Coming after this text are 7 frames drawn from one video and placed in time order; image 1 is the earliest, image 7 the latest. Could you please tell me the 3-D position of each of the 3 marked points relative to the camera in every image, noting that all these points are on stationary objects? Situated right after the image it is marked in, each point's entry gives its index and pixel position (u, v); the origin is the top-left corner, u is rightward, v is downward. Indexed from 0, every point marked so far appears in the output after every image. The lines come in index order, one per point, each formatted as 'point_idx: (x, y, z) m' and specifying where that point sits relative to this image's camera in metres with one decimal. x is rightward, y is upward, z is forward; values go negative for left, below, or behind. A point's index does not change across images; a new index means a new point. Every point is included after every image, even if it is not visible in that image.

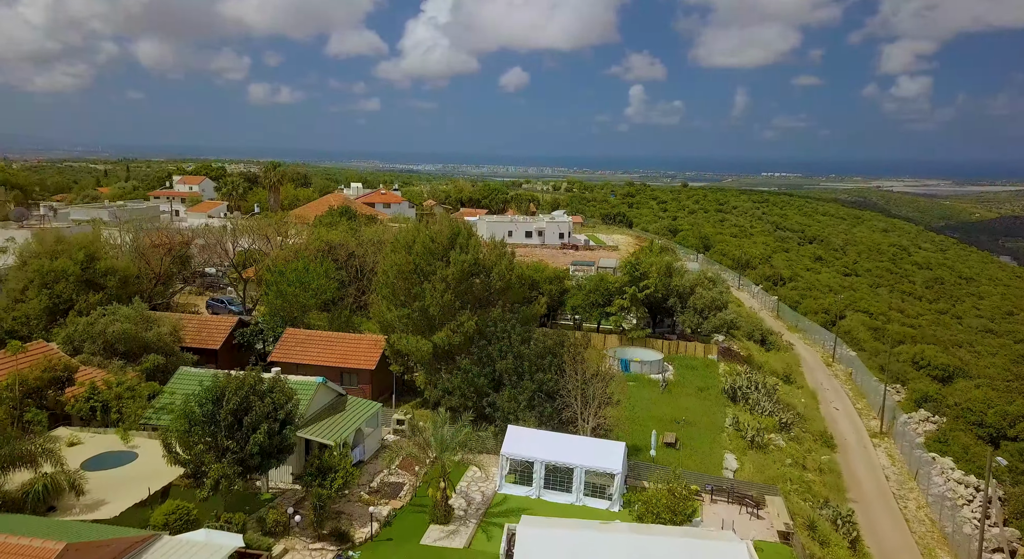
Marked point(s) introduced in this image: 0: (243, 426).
0: (-6.2, -3.4, +15.3) m
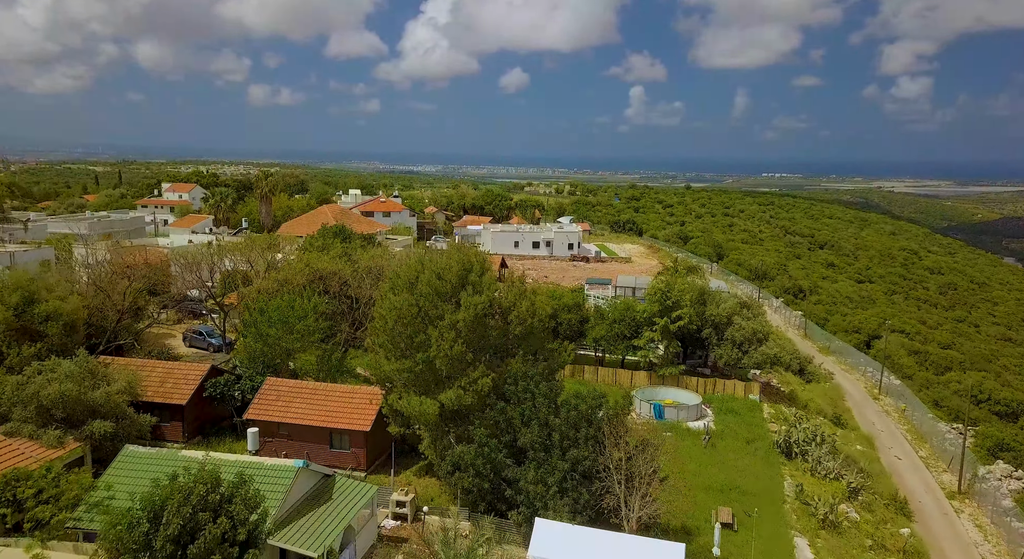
0: (-5.5, -4.7, +11.3) m
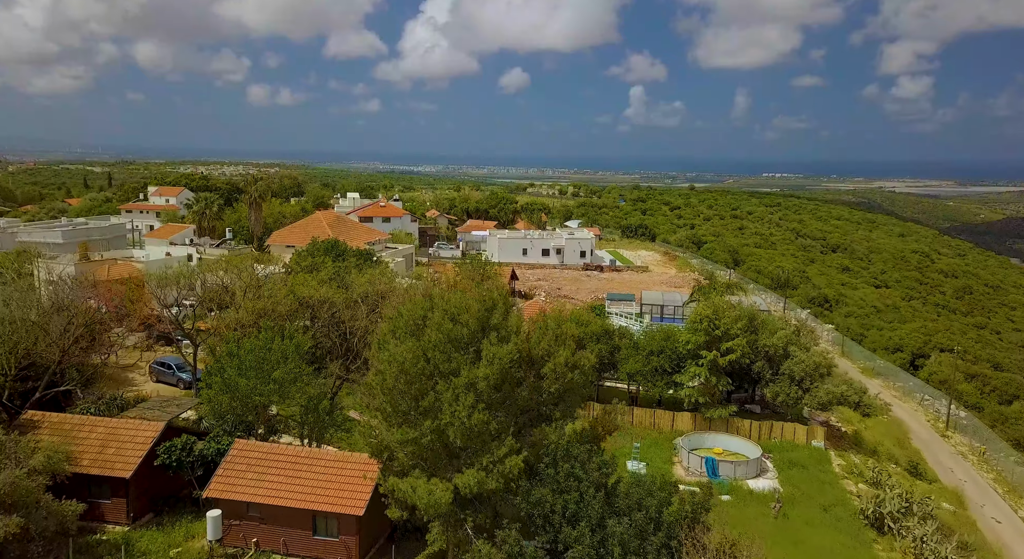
0: (-4.7, -5.7, +6.8) m
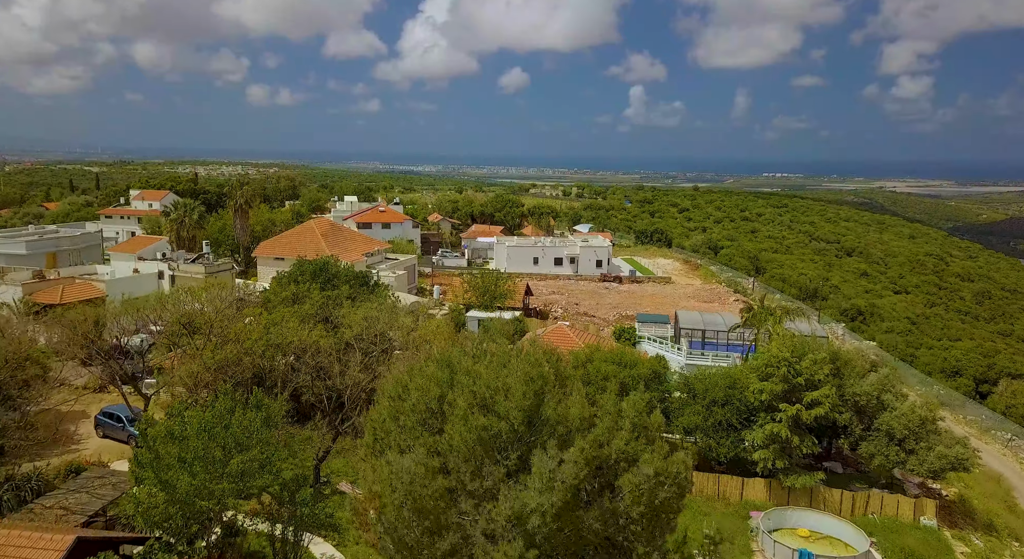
0: (-3.7, -6.8, +1.6) m
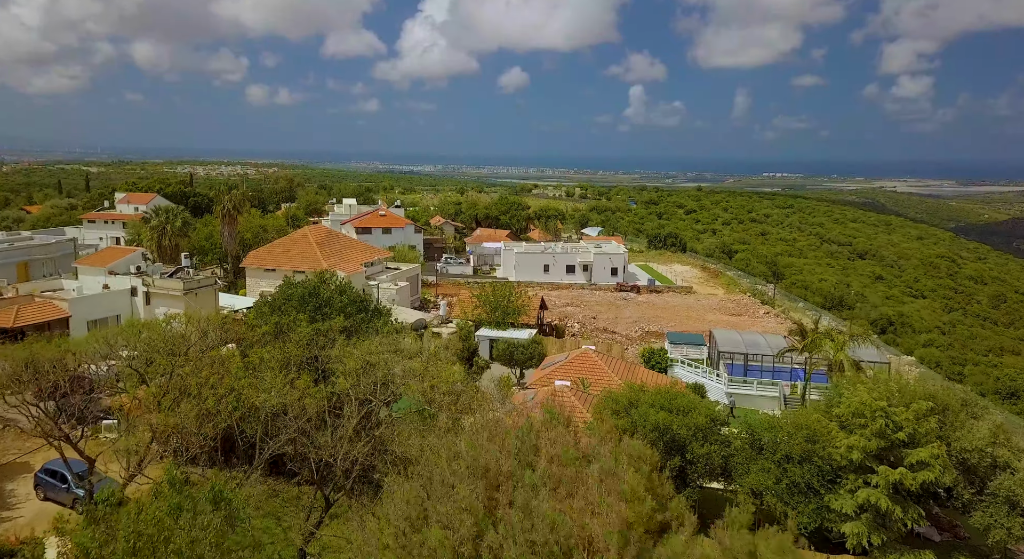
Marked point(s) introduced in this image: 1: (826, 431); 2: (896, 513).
0: (-2.9, -7.6, -2.3) m
1: (+8.6, -4.1, +17.9) m
2: (+9.7, -5.8, +16.7) m
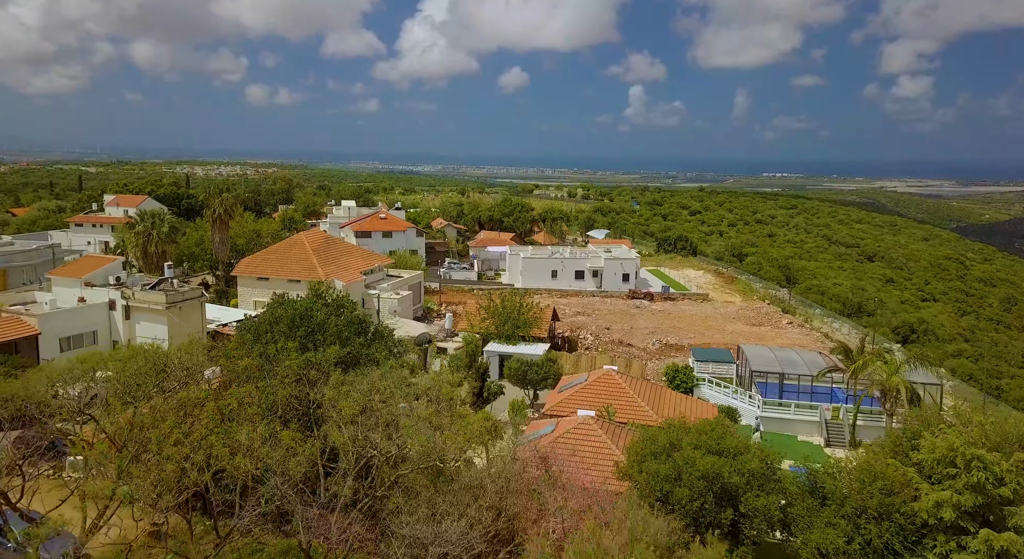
0: (-2.3, -8.1, -5.0) m
1: (+9.1, -4.6, +15.2) m
2: (+10.3, -6.4, +14.1) m
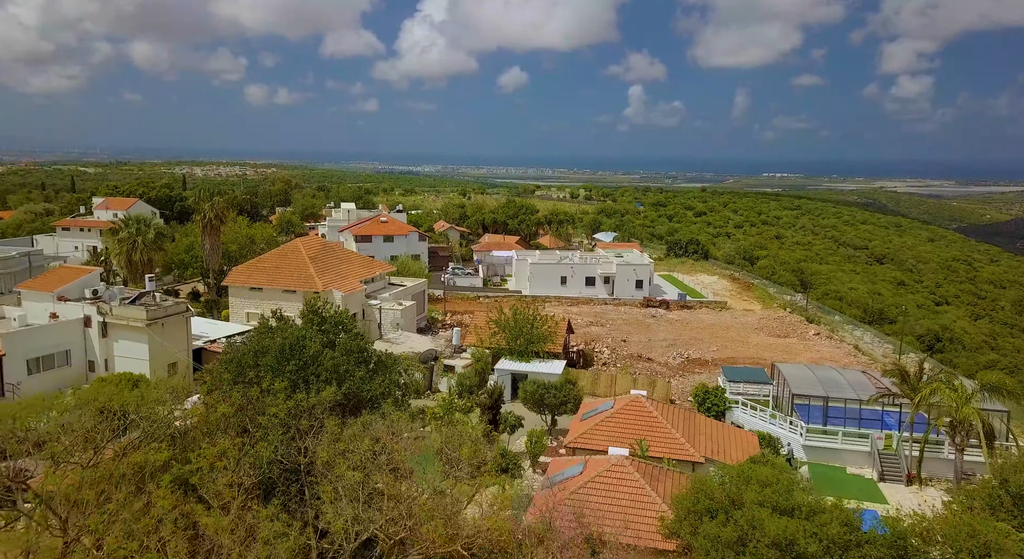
0: (-1.7, -8.7, -7.6) m
1: (+9.7, -5.2, +12.6) m
2: (+10.9, -6.9, +11.5) m
